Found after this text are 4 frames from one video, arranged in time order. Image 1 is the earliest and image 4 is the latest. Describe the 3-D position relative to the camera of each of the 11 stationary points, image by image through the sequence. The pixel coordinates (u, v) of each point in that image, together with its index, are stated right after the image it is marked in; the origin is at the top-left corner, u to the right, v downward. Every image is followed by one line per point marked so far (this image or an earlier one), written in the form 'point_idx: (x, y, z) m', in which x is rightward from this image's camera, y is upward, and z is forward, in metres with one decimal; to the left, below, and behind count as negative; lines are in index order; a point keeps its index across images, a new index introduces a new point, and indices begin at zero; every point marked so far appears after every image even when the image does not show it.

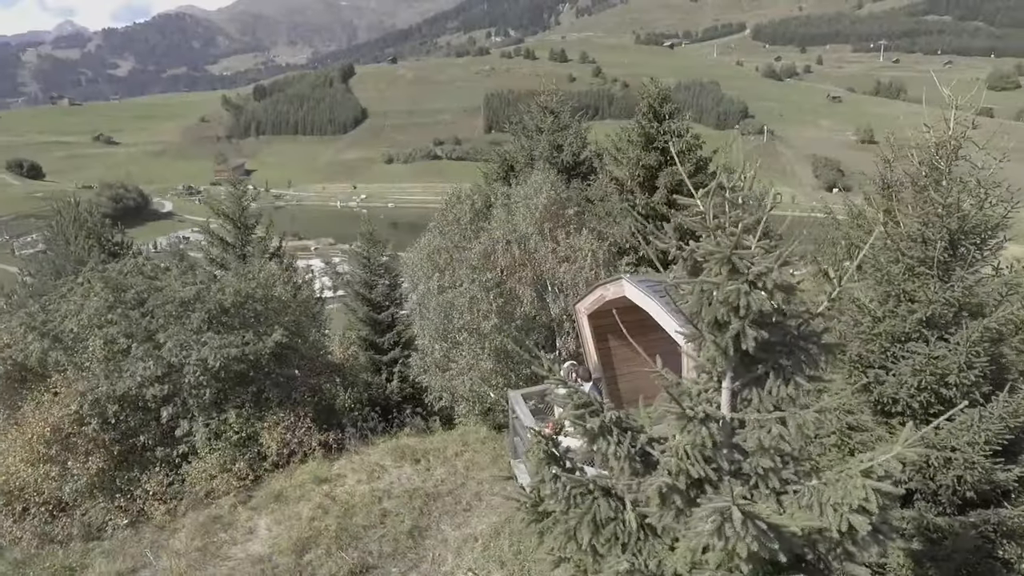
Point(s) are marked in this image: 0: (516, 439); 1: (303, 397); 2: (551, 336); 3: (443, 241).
0: (+0.2, -2.4, +9.7) m
1: (-5.2, -2.7, +15.4) m
2: (+0.9, -1.2, +15.0) m
3: (-1.6, +1.2, +15.4) m
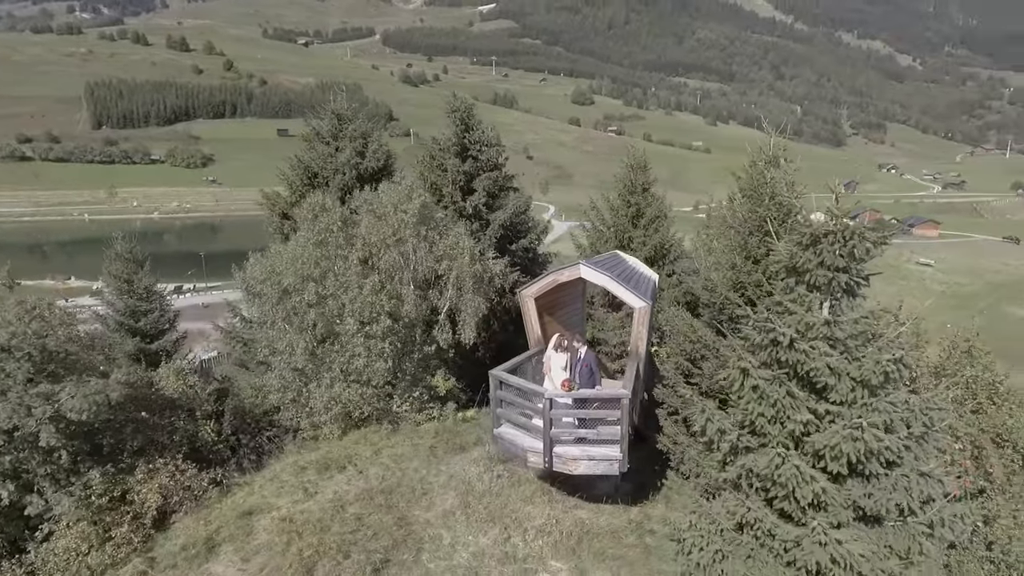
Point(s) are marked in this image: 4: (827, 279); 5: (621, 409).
0: (-0.1, -2.2, +11.3) m
1: (-7.6, -3.3, +13.5) m
2: (-2.3, -1.1, +16.2) m
3: (-4.9, +0.9, +15.3) m
4: (+3.9, +0.1, +7.4) m
5: (+1.9, -2.1, +10.5) m
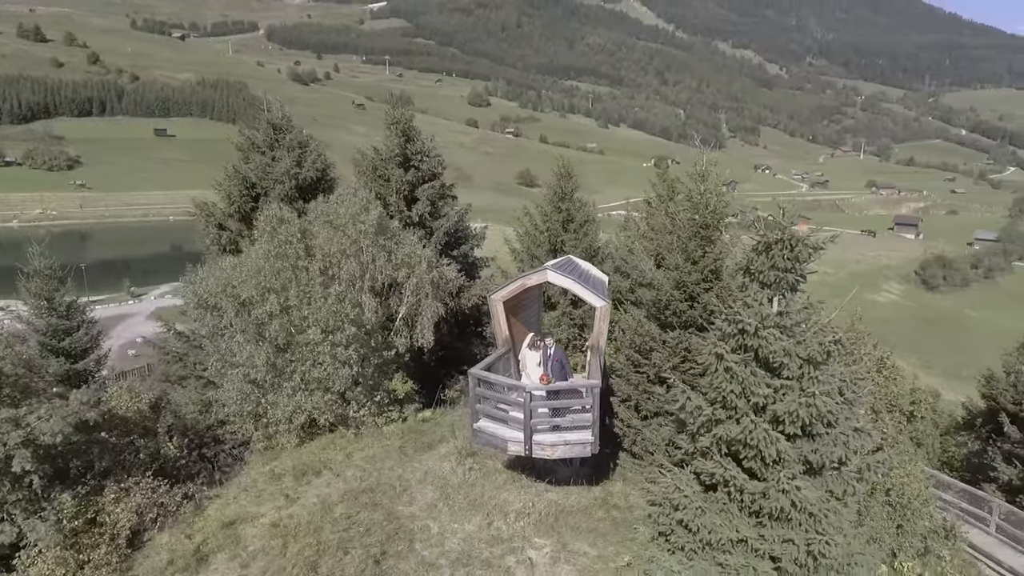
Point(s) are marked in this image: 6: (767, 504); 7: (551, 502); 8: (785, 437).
0: (-0.6, -2.4, +12.3) m
1: (-8.3, -3.6, +13.3) m
2: (-3.5, -1.3, +16.8) m
3: (-6.0, +0.6, +15.5) m
4: (+3.9, +0.1, +9.1) m
5: (+1.5, -2.1, +11.8) m
6: (+3.6, -3.0, +8.7) m
7: (+0.8, -4.4, +12.9) m
8: (+3.8, -2.1, +8.7) m
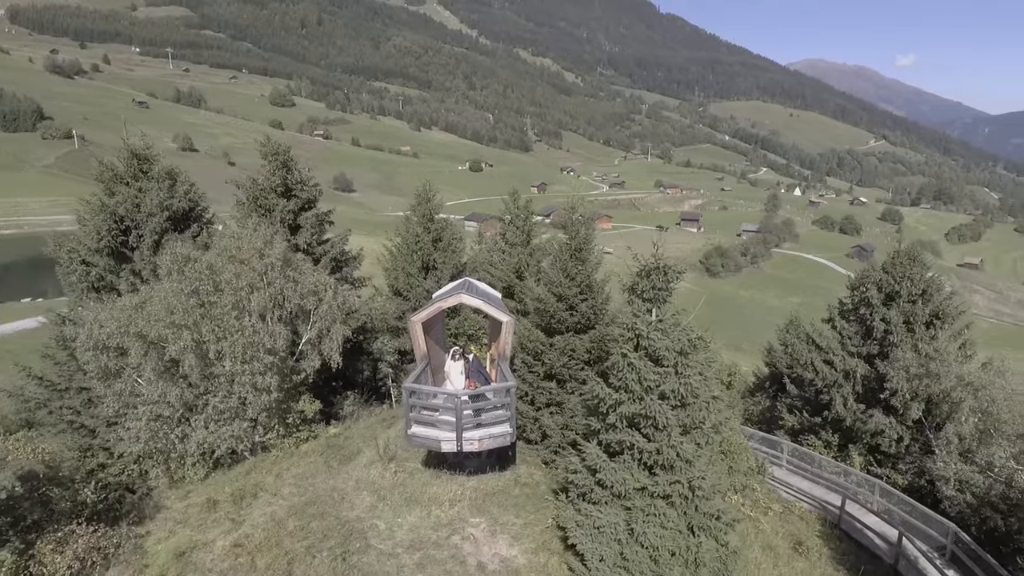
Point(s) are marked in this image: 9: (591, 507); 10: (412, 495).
0: (-2.2, -2.9, +14.3) m
1: (-9.8, -4.7, +13.2) m
2: (-6.3, -2.1, +17.8) m
3: (-8.5, -0.3, +15.8) m
4: (+2.8, -0.1, +12.4) m
5: (-0.1, -2.5, +14.4) m
6: (+2.8, -3.3, +12.0) m
7: (-0.9, -4.9, +15.2) m
8: (+3.0, -2.4, +12.1) m
9: (+1.5, -4.3, +12.3) m
10: (-2.3, -5.0, +14.7) m
